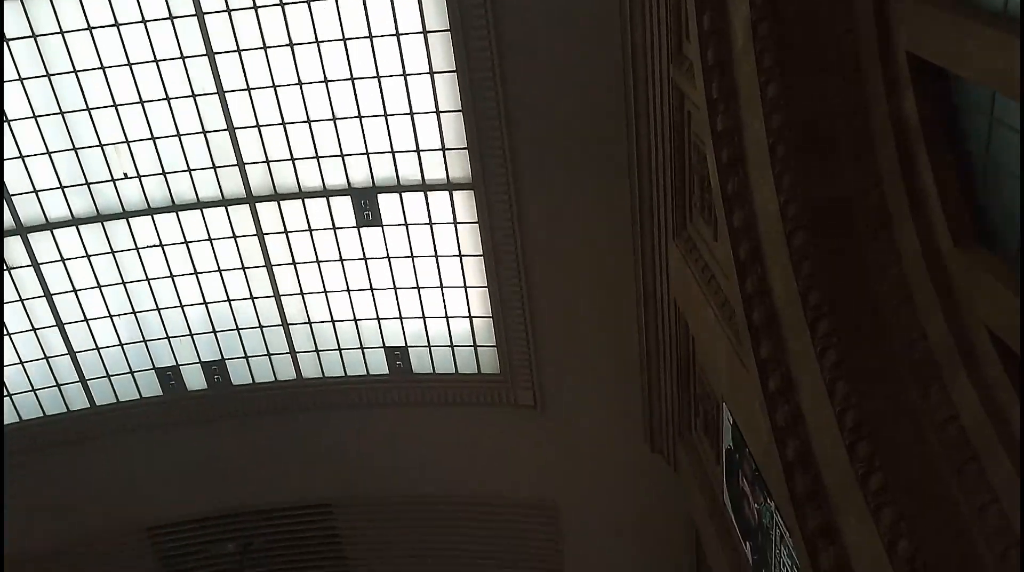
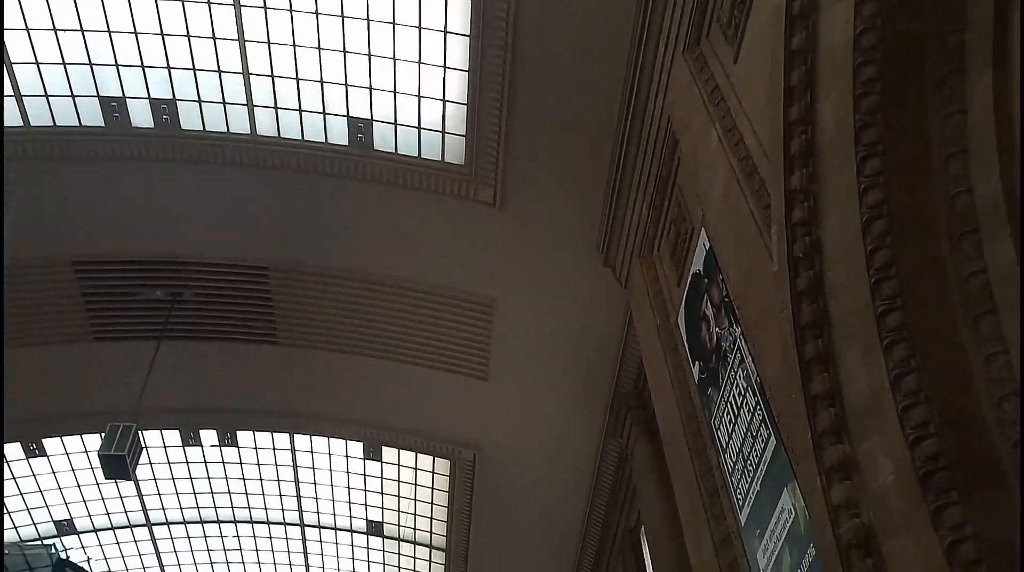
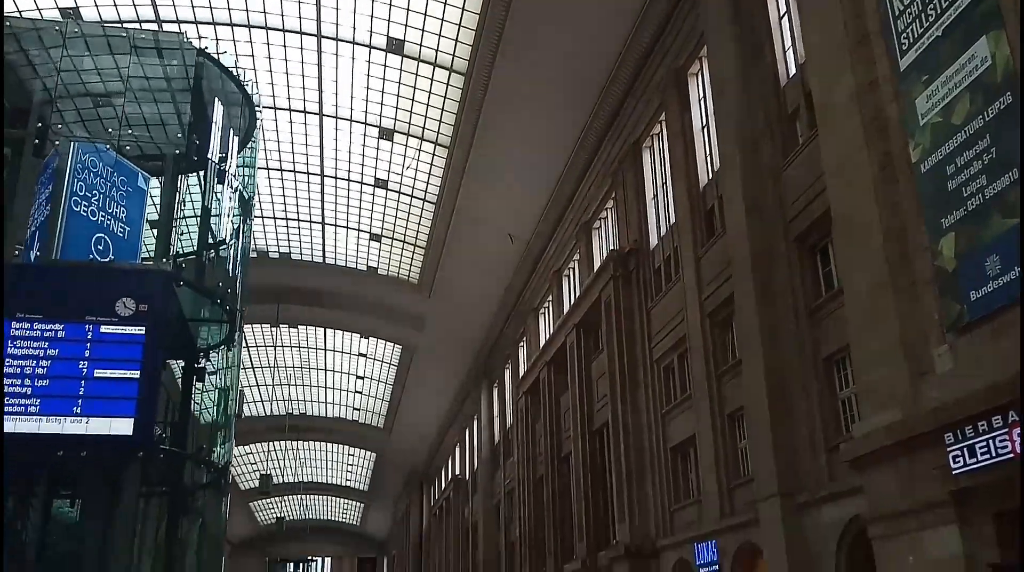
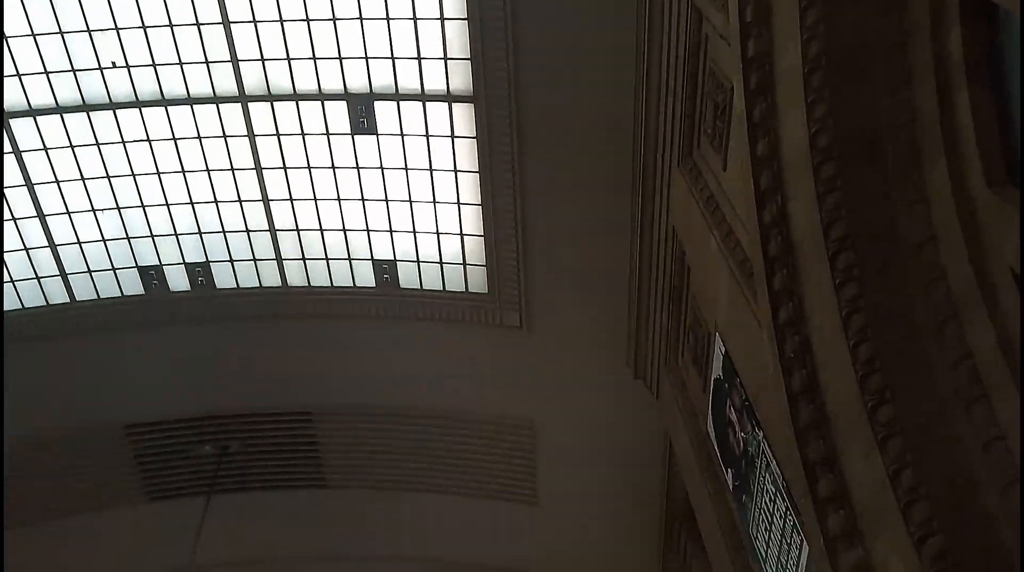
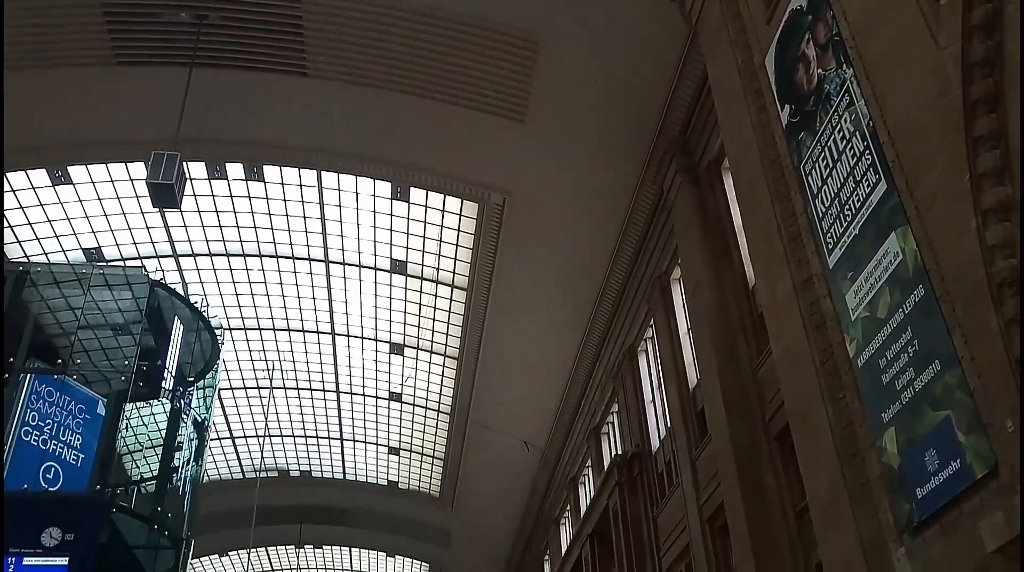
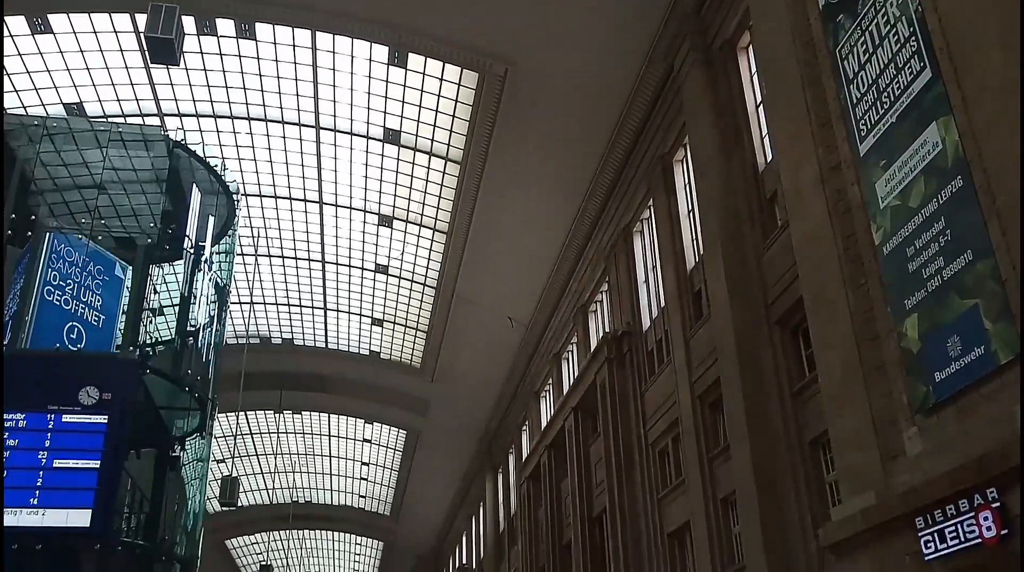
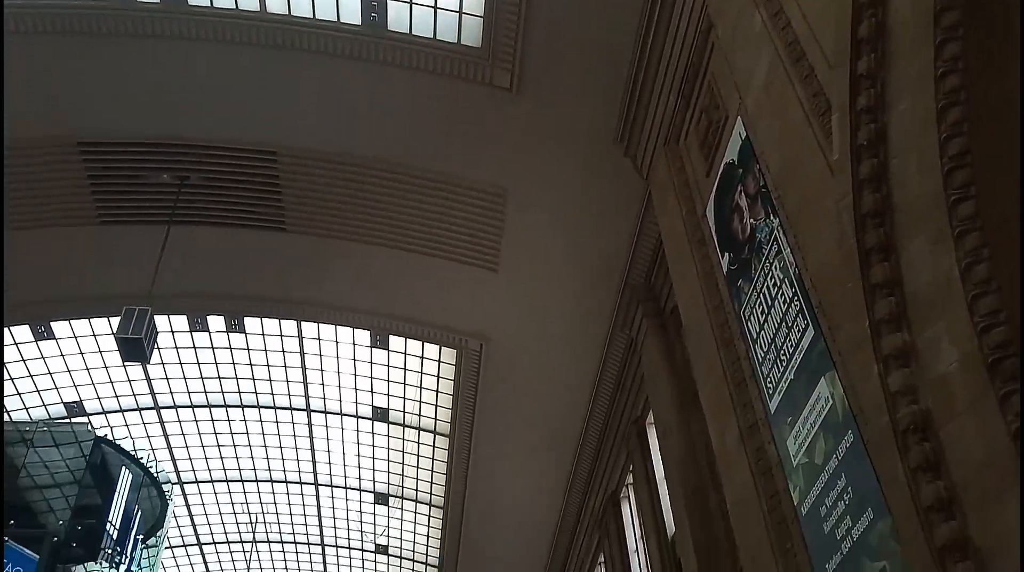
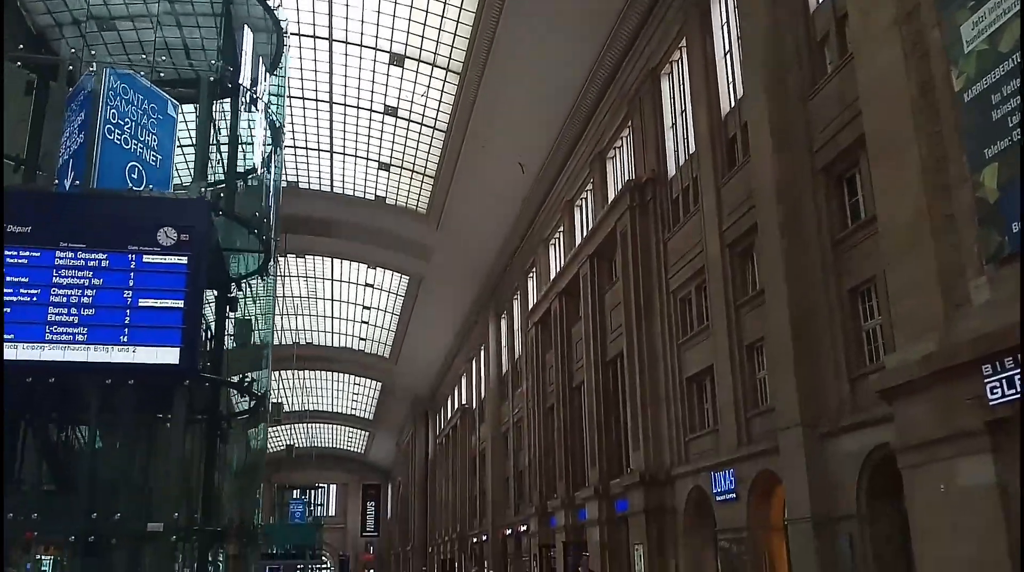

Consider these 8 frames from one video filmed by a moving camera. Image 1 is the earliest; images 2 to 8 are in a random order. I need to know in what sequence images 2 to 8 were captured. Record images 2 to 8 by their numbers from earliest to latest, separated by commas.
4, 2, 7, 5, 6, 3, 8
